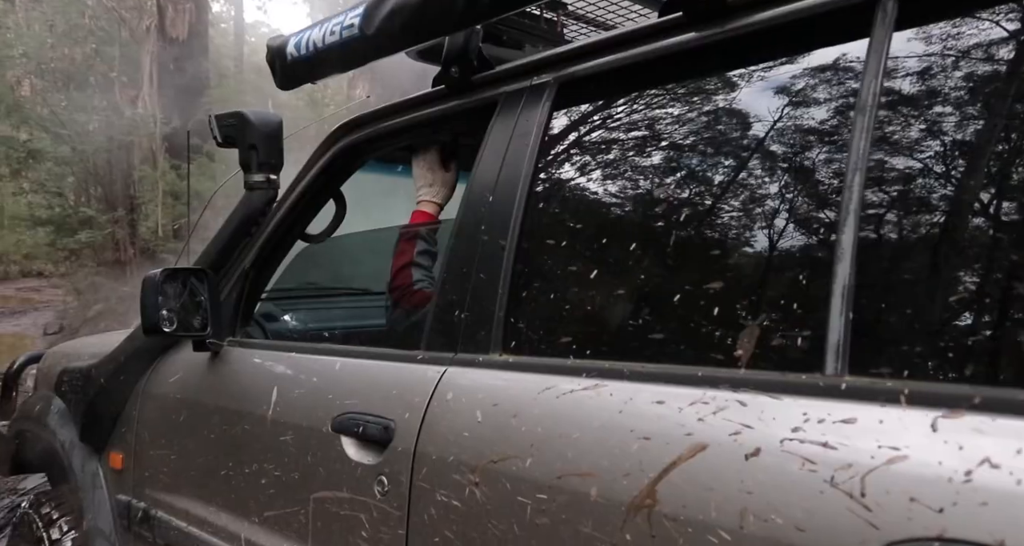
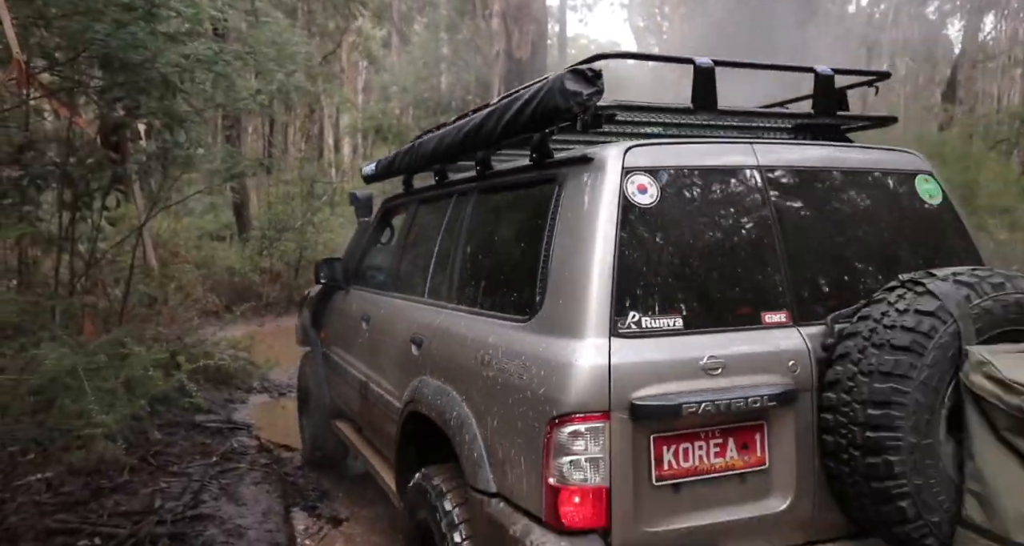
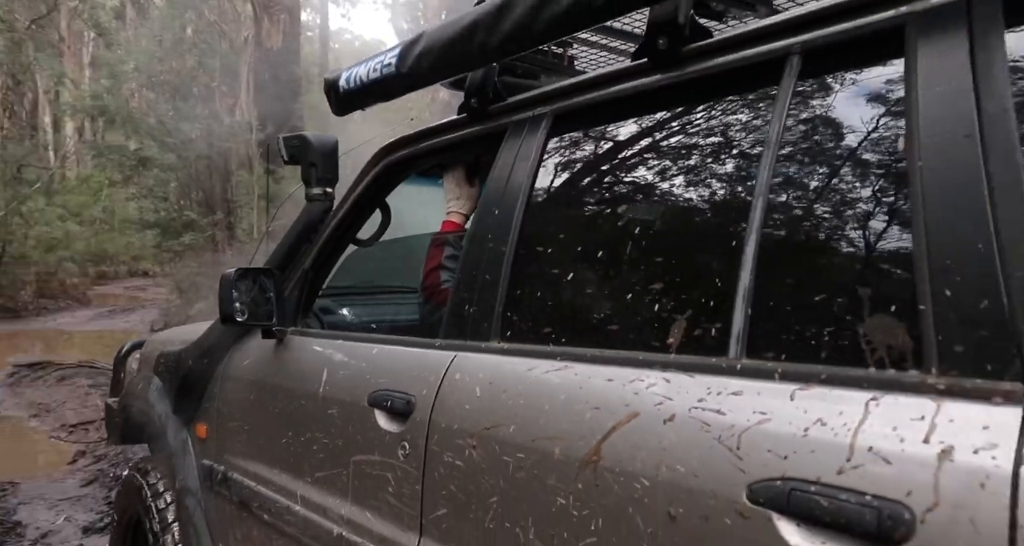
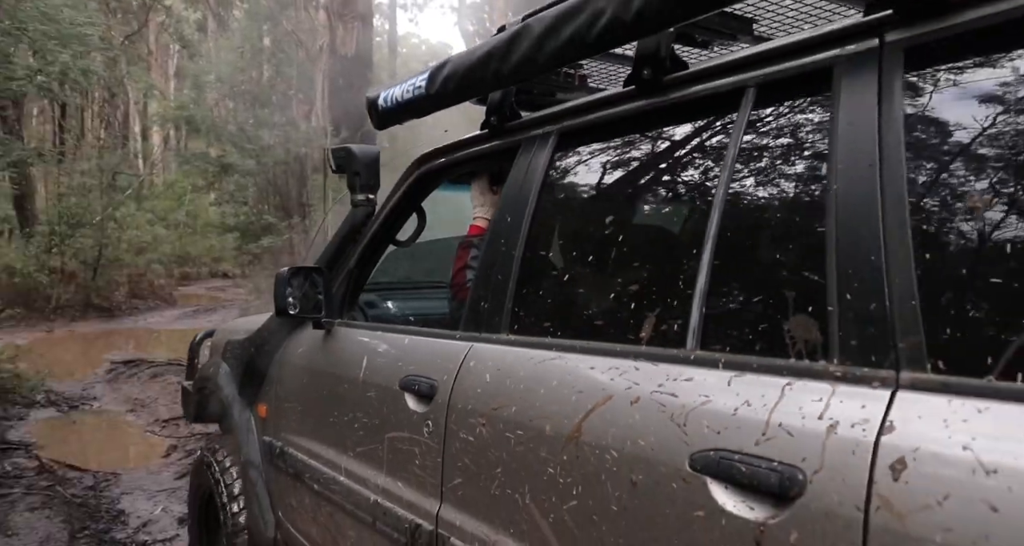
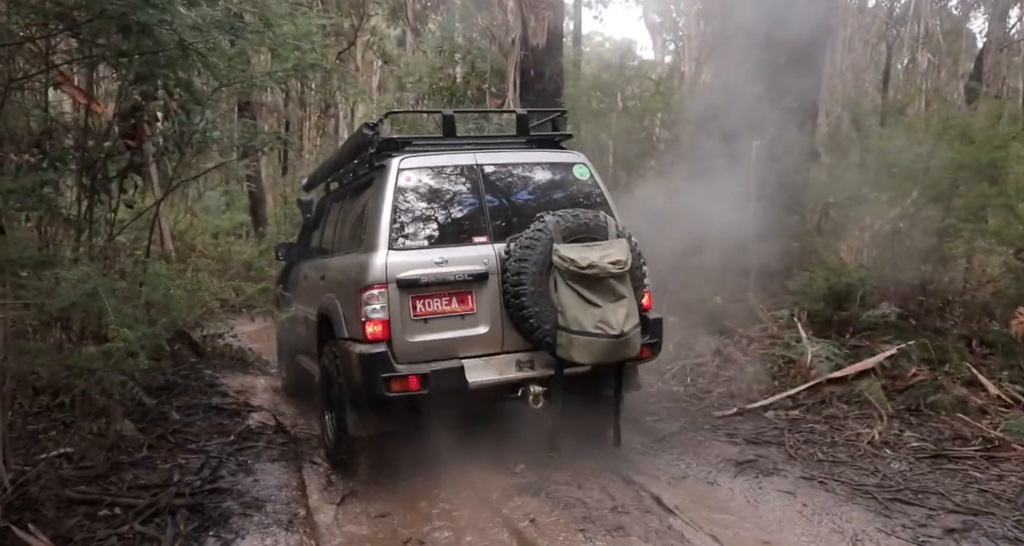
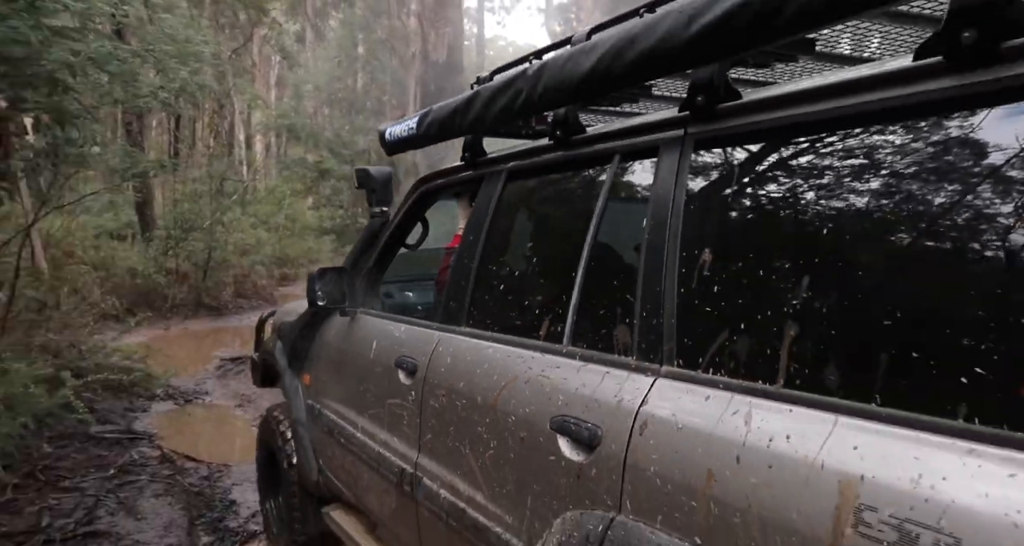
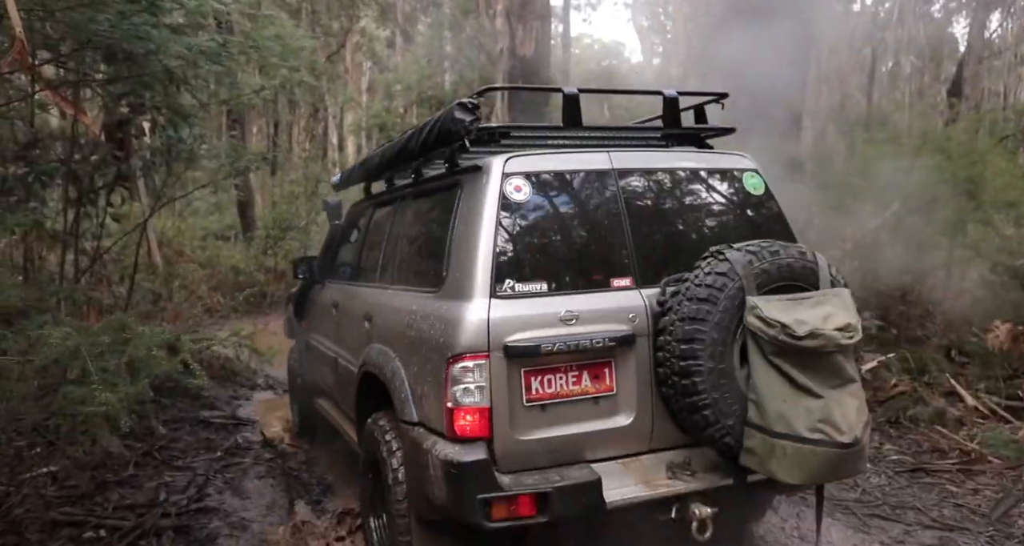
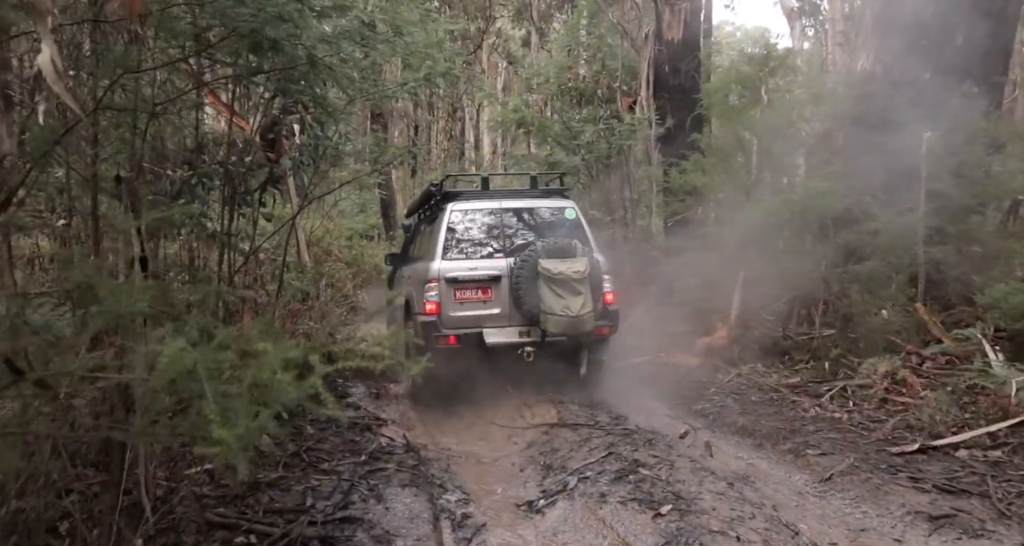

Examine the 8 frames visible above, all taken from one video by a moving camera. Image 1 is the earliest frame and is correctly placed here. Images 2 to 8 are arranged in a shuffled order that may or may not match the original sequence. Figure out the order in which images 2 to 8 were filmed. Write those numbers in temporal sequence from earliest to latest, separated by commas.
3, 4, 6, 2, 7, 5, 8
